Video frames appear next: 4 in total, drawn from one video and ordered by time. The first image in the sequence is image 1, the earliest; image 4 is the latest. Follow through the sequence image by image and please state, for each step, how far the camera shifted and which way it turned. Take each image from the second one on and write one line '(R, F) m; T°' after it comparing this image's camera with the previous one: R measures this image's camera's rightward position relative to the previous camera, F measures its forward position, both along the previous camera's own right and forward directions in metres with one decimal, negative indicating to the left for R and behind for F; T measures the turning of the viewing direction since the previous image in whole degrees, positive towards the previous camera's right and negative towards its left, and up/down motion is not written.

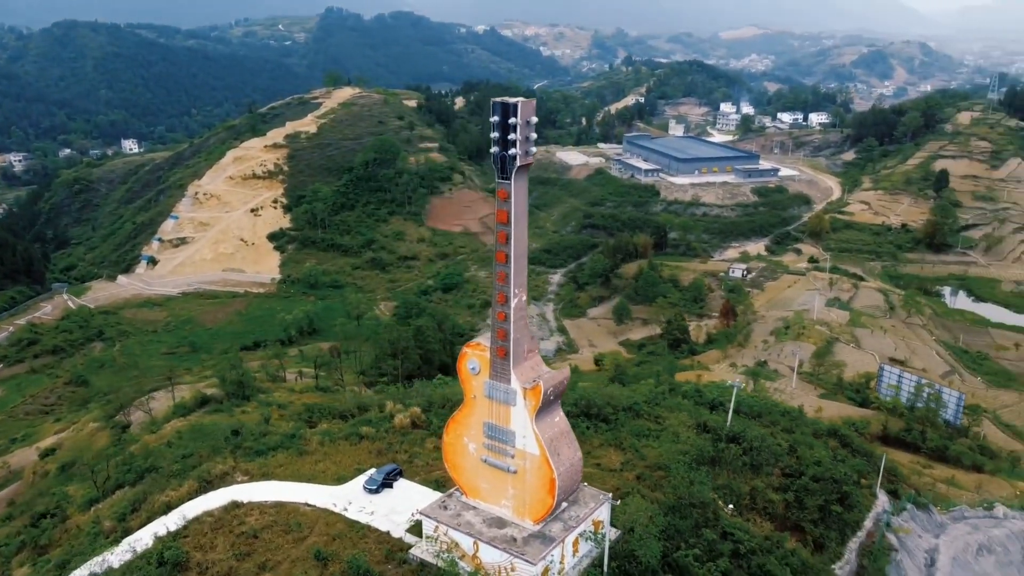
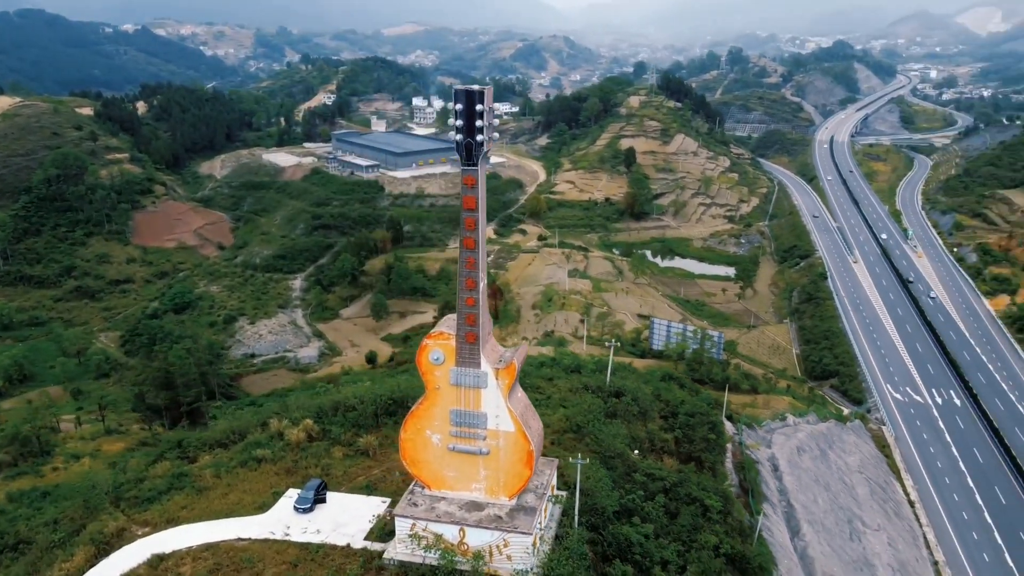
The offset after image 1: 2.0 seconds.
(-3.5, +0.3) m; +21°
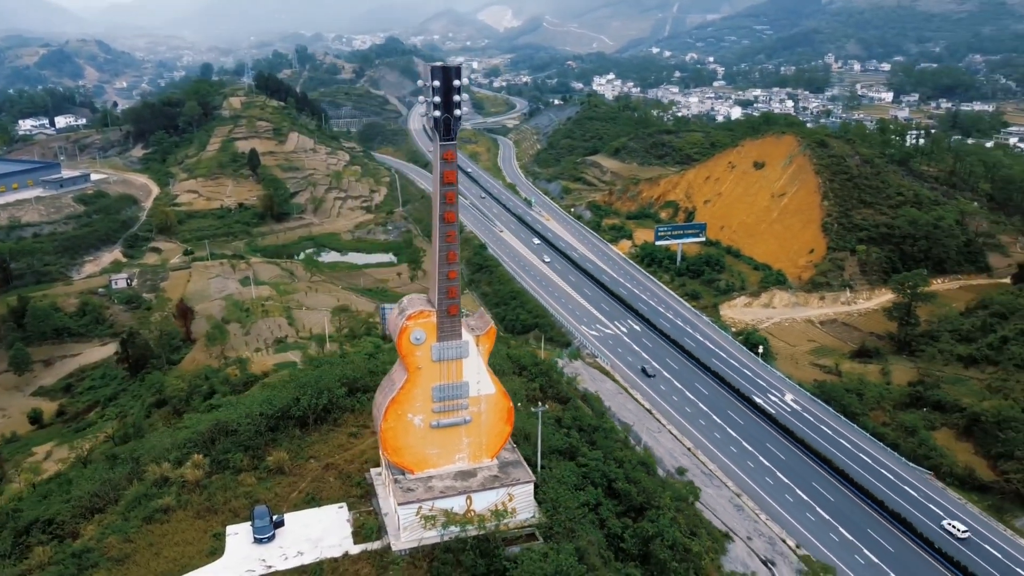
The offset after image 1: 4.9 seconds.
(-5.1, +0.7) m; +28°
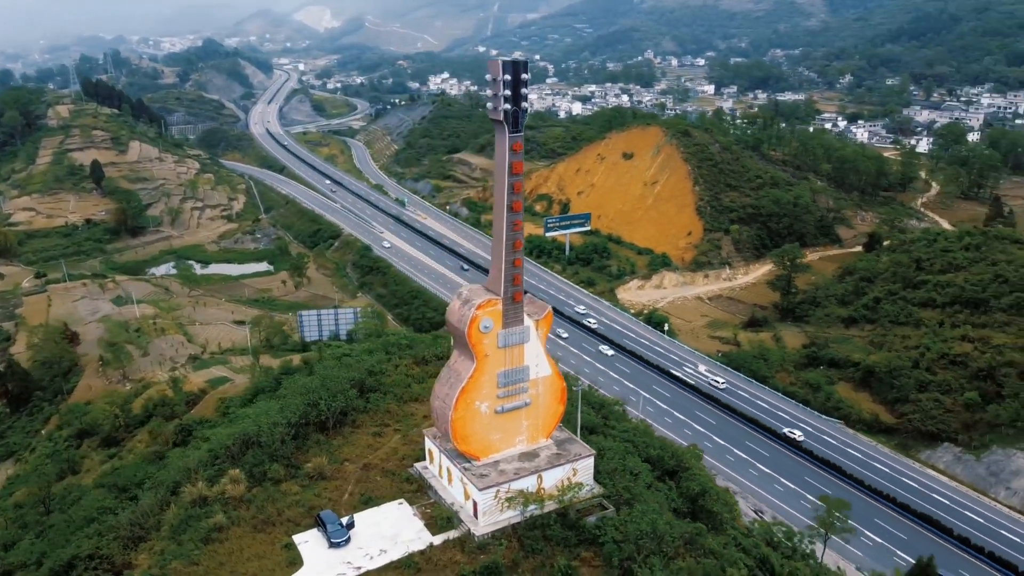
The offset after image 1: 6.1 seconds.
(-3.2, -0.2) m; +12°
